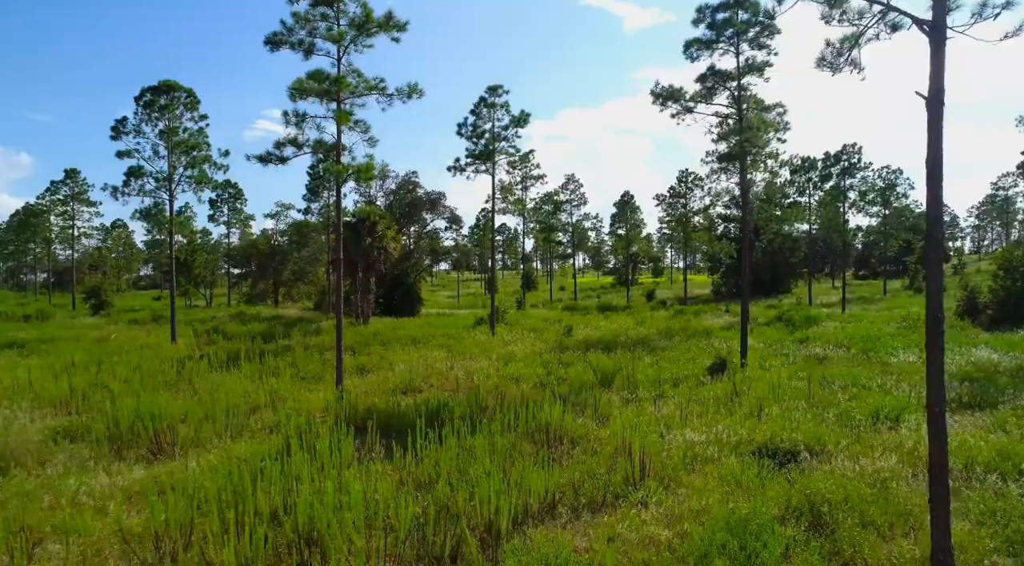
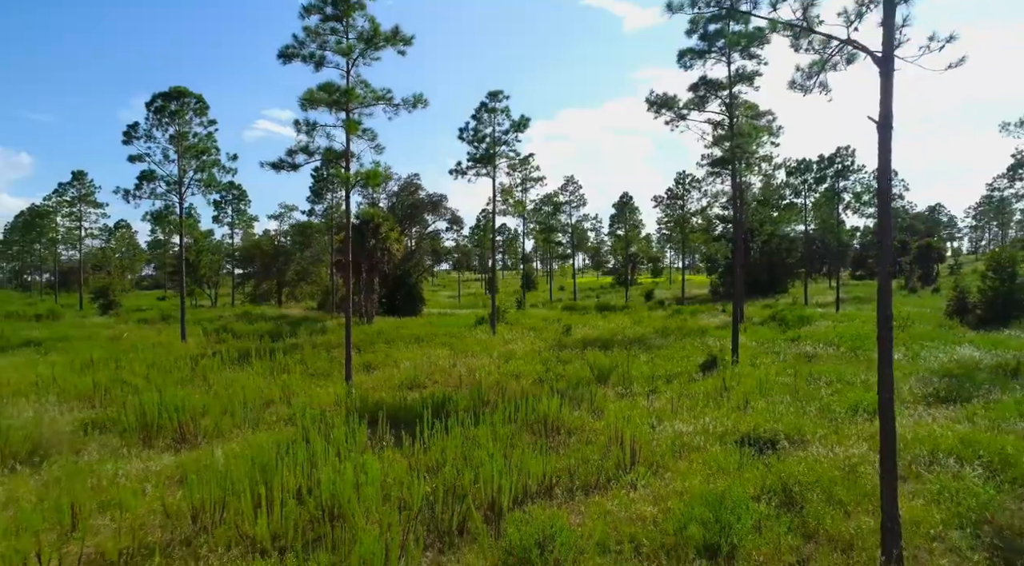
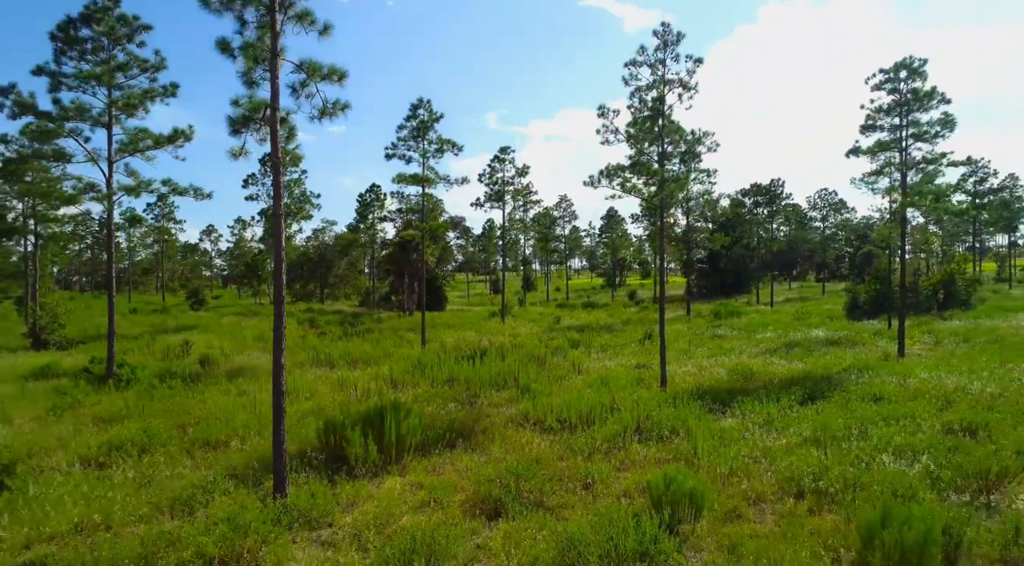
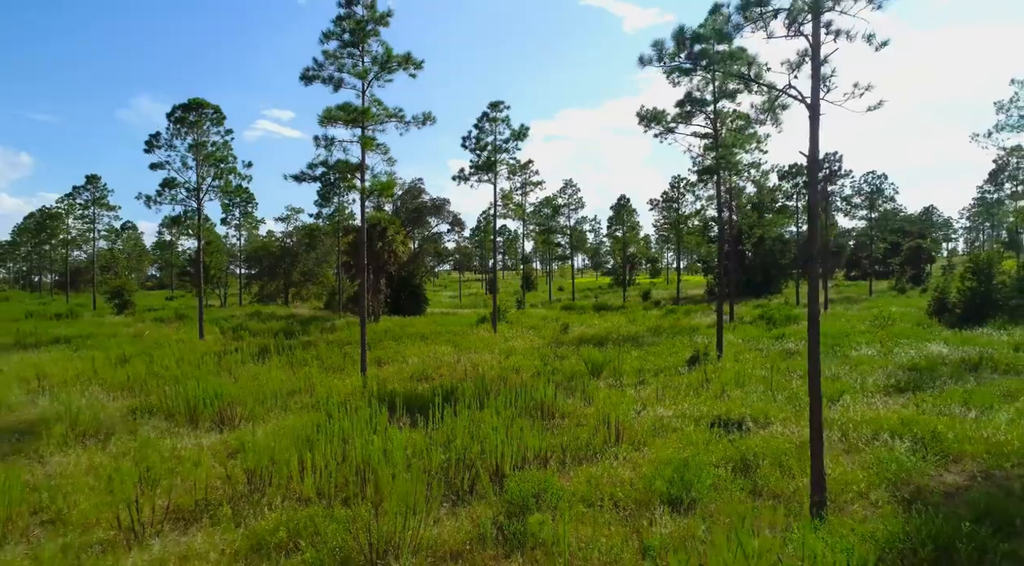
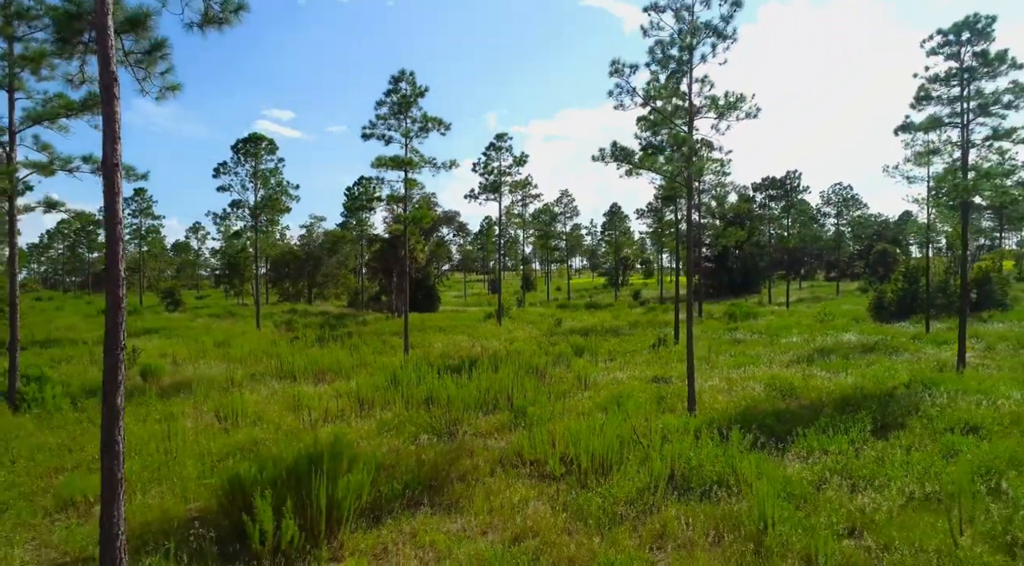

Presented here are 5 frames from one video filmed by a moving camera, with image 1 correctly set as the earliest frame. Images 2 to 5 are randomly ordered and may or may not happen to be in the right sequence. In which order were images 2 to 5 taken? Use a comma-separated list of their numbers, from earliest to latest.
2, 4, 5, 3
